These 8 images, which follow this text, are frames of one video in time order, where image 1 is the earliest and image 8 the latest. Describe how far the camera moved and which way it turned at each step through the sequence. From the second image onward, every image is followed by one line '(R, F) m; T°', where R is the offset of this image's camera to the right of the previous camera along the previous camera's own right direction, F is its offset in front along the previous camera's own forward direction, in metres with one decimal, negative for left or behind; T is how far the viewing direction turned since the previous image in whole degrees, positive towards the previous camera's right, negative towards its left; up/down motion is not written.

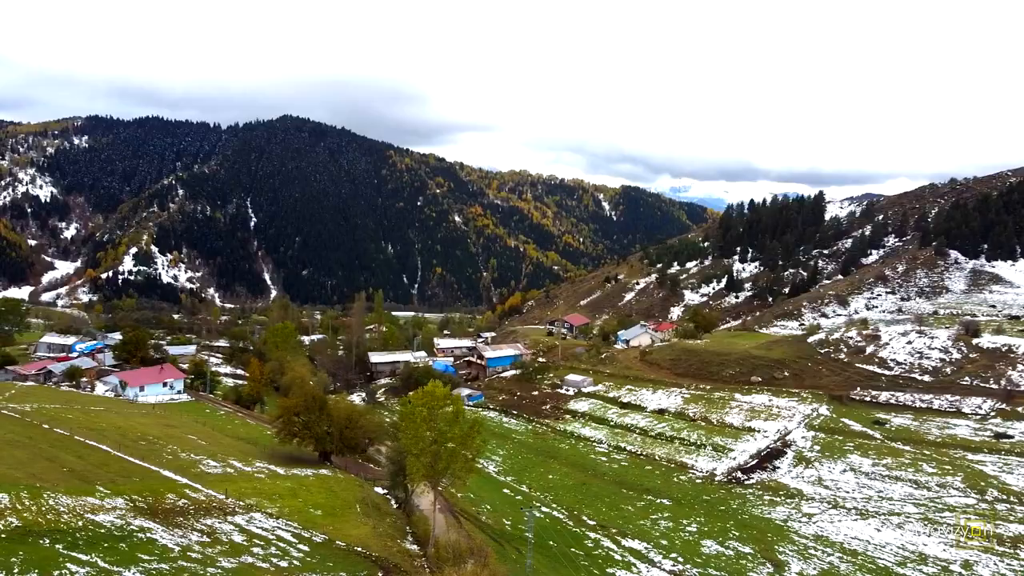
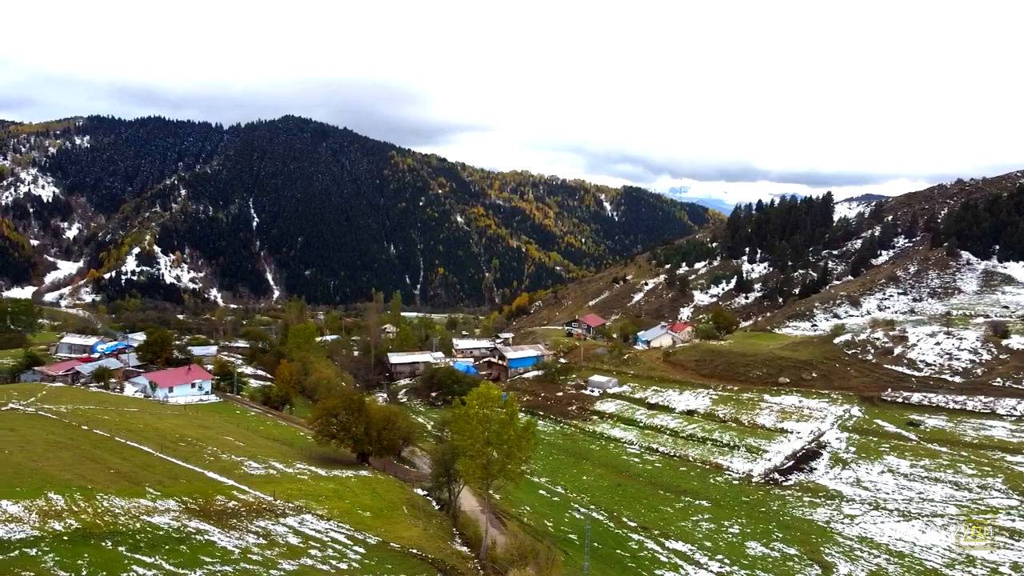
(-4.3, +0.1) m; 0°
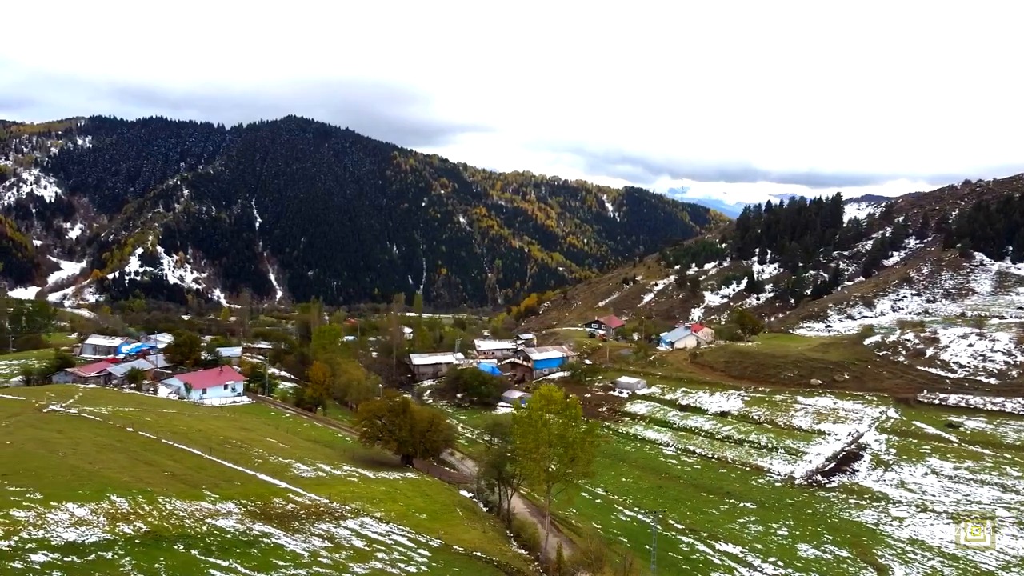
(-5.0, +0.1) m; 0°
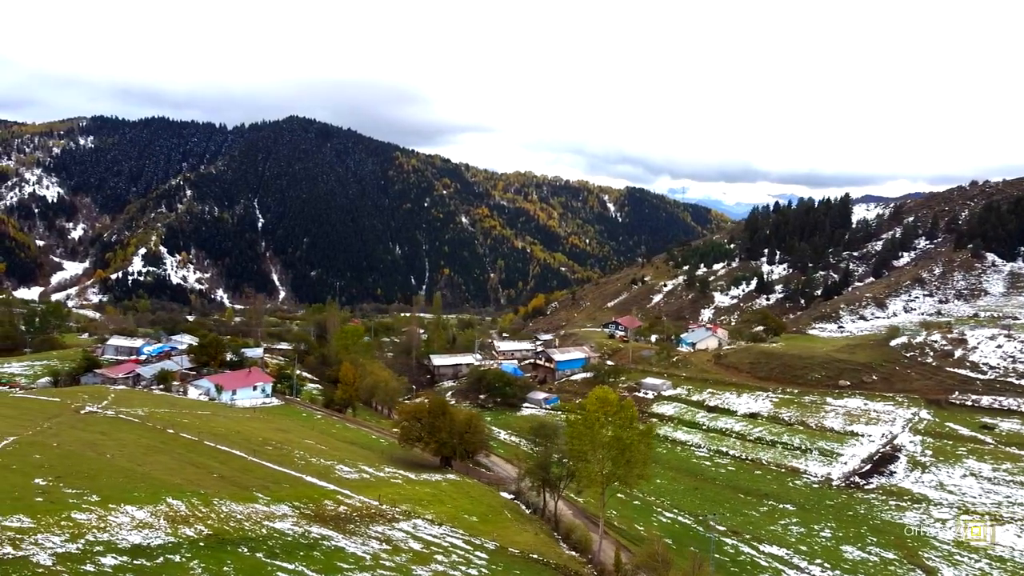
(-4.4, +0.1) m; 0°
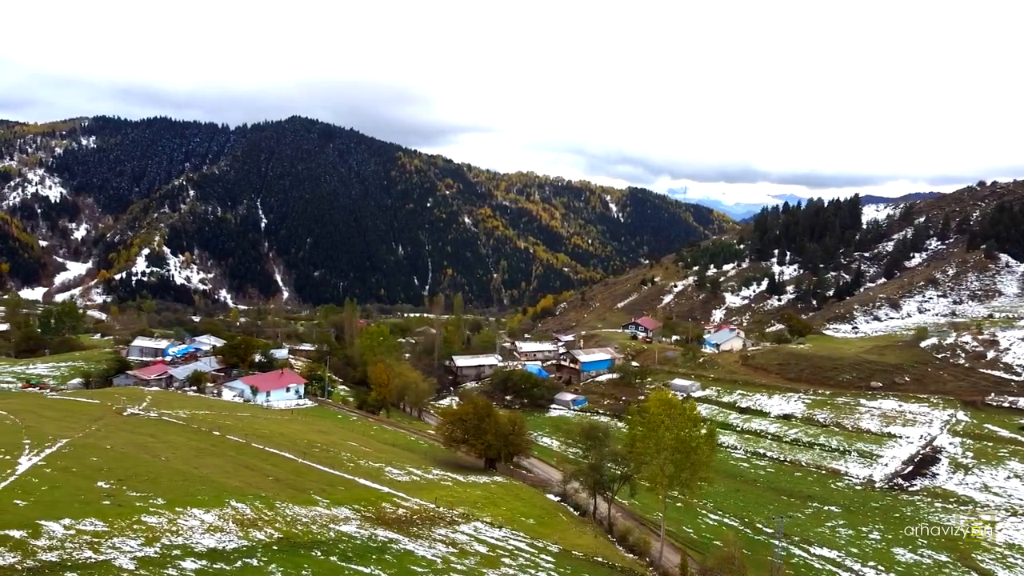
(-5.0, +0.1) m; 0°
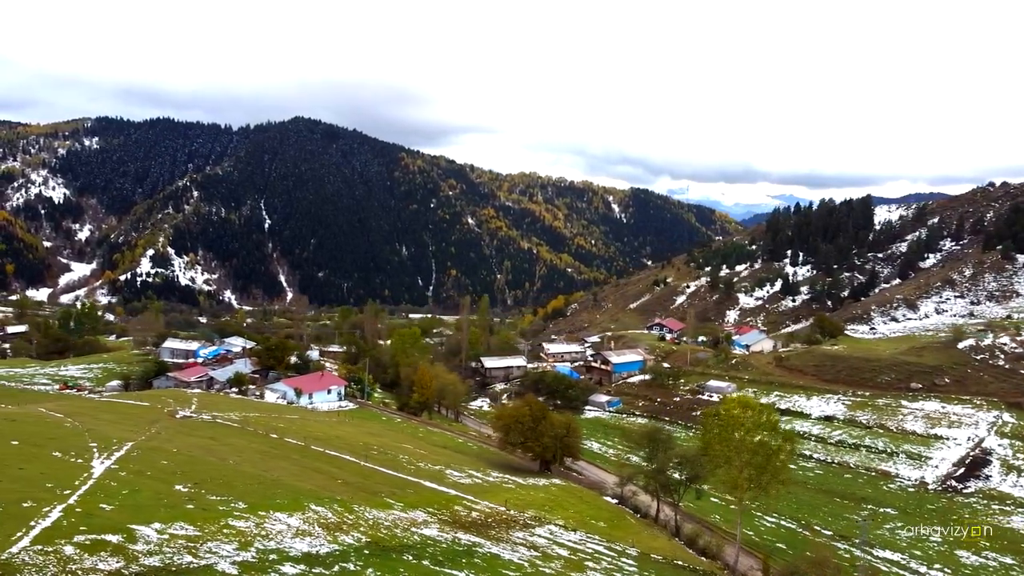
(-6.1, +0.1) m; 0°
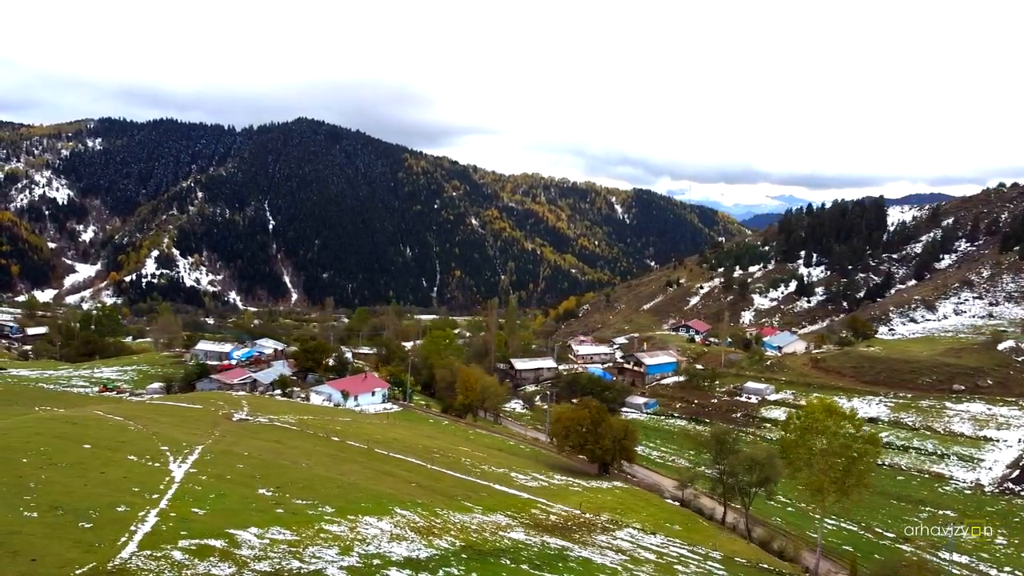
(-6.5, +0.1) m; 0°
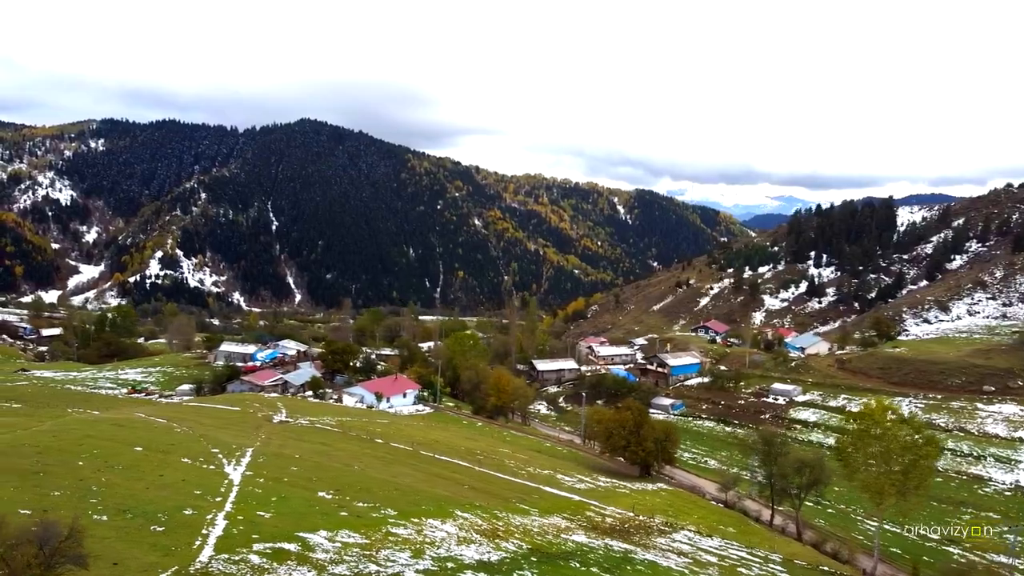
(-4.6, +0.1) m; 0°
